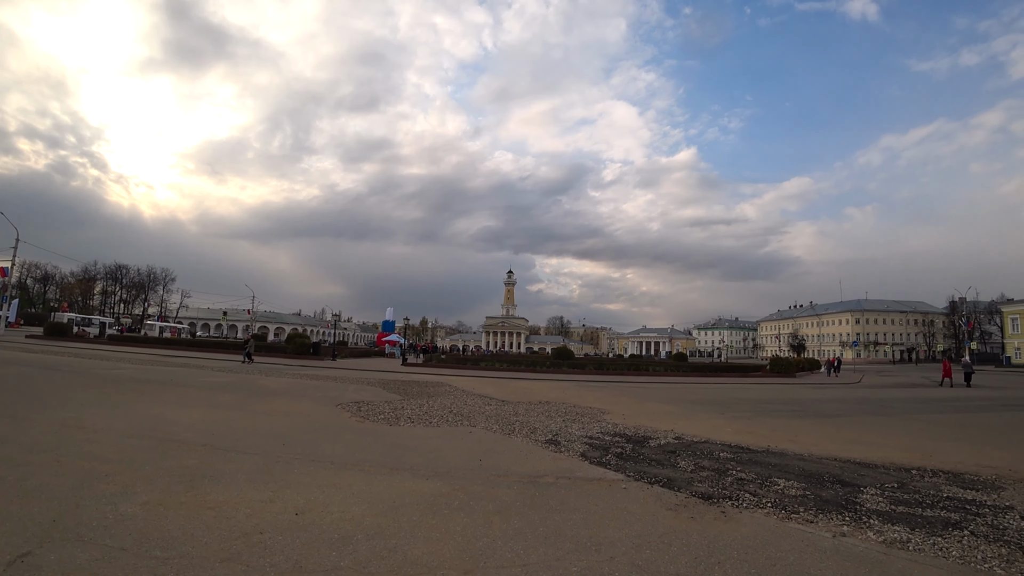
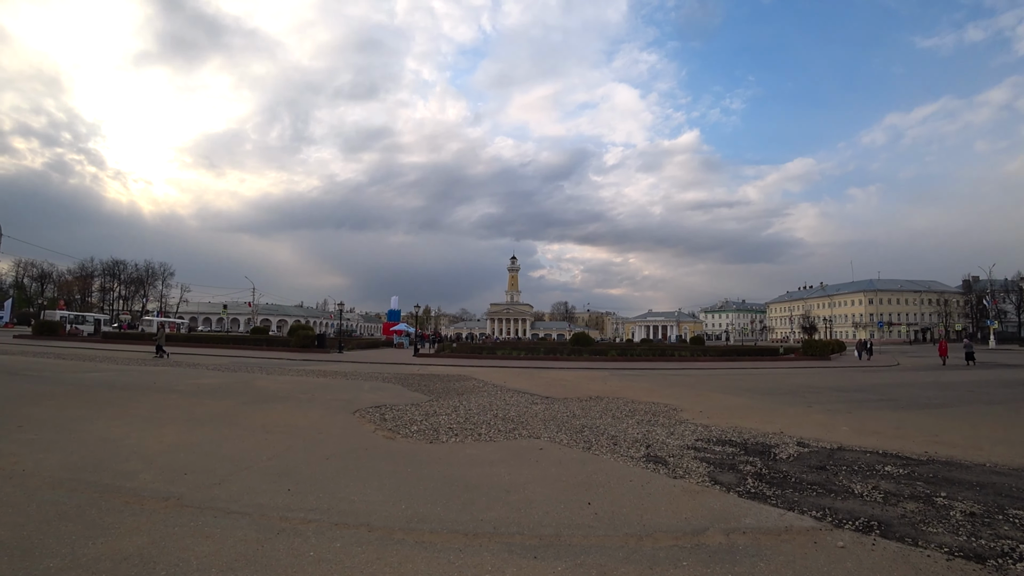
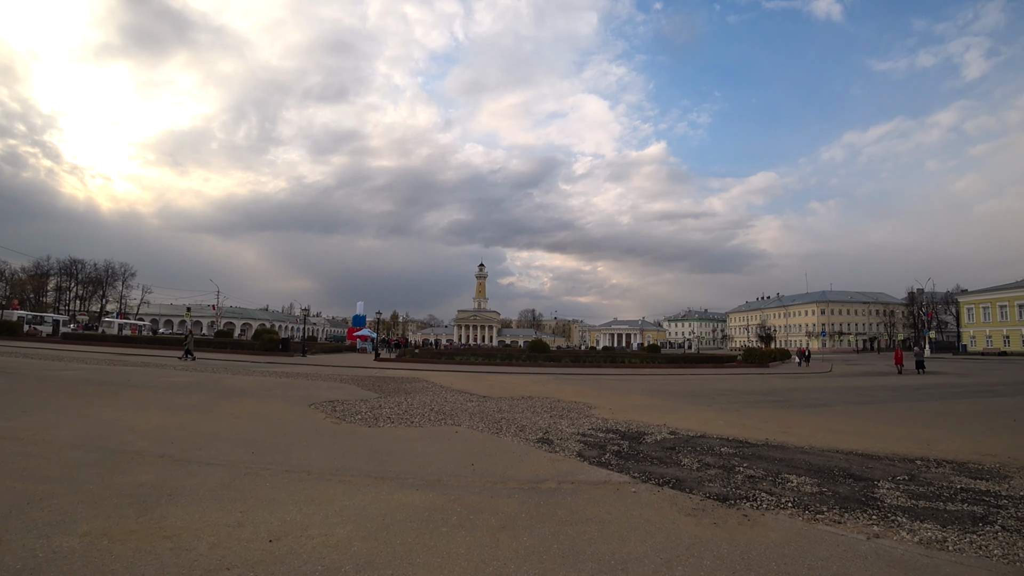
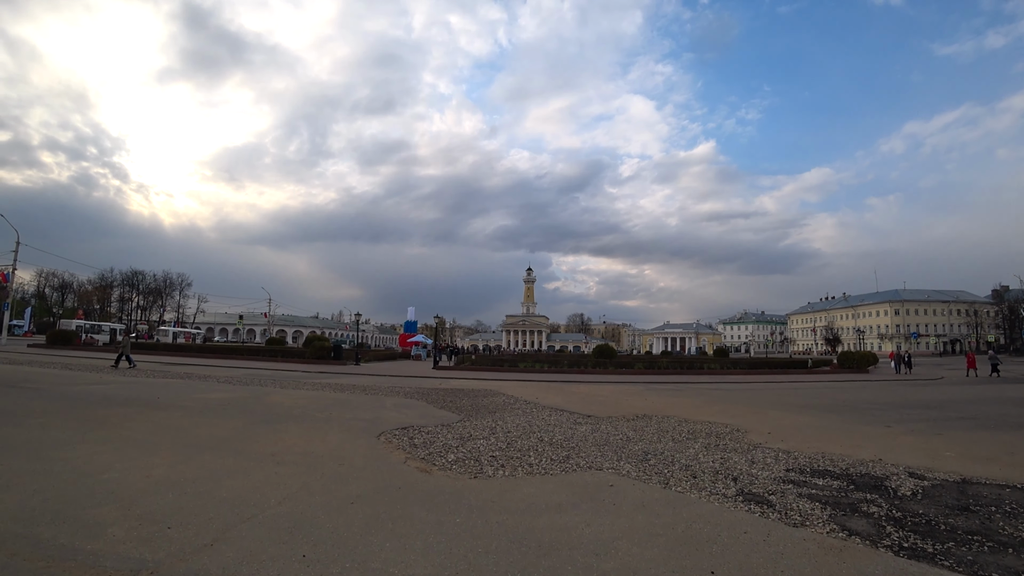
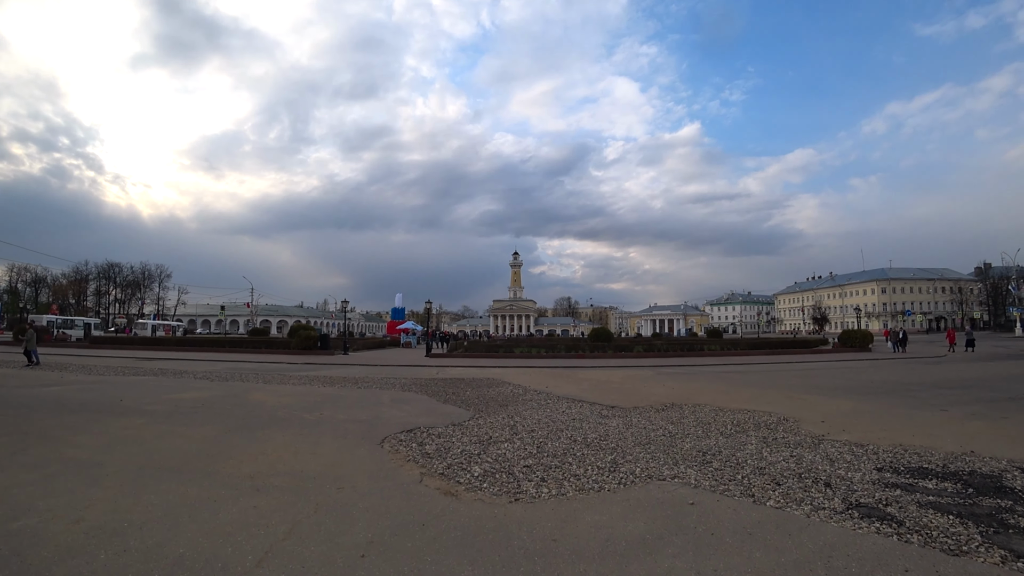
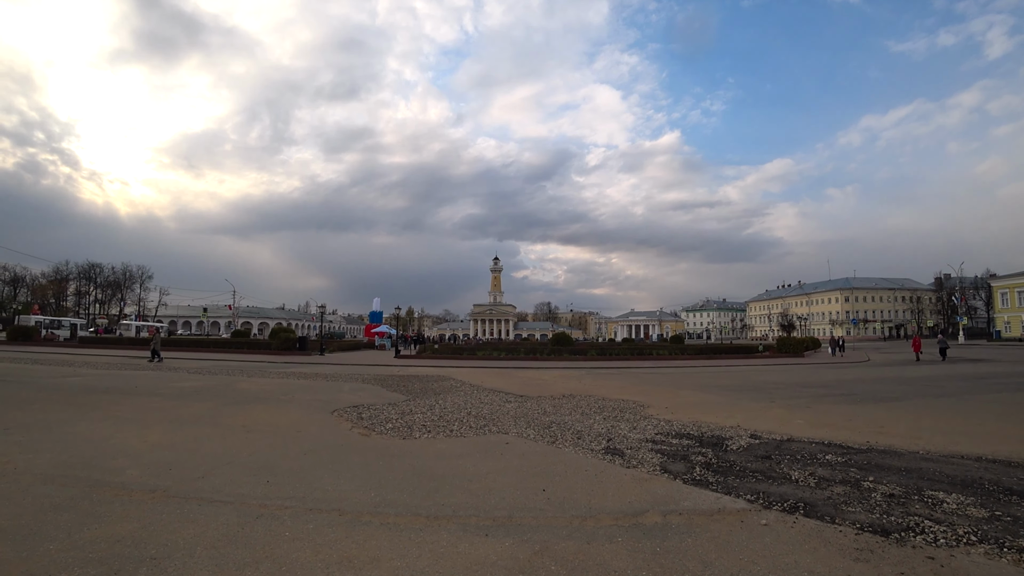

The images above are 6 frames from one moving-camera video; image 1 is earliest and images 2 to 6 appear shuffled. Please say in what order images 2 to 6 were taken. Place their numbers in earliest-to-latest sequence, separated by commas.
3, 6, 2, 4, 5
